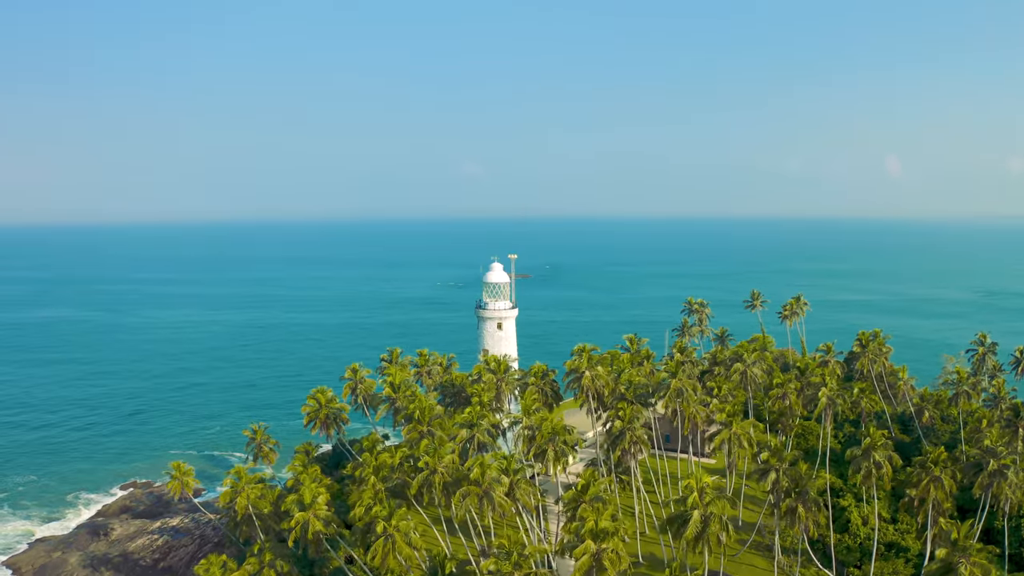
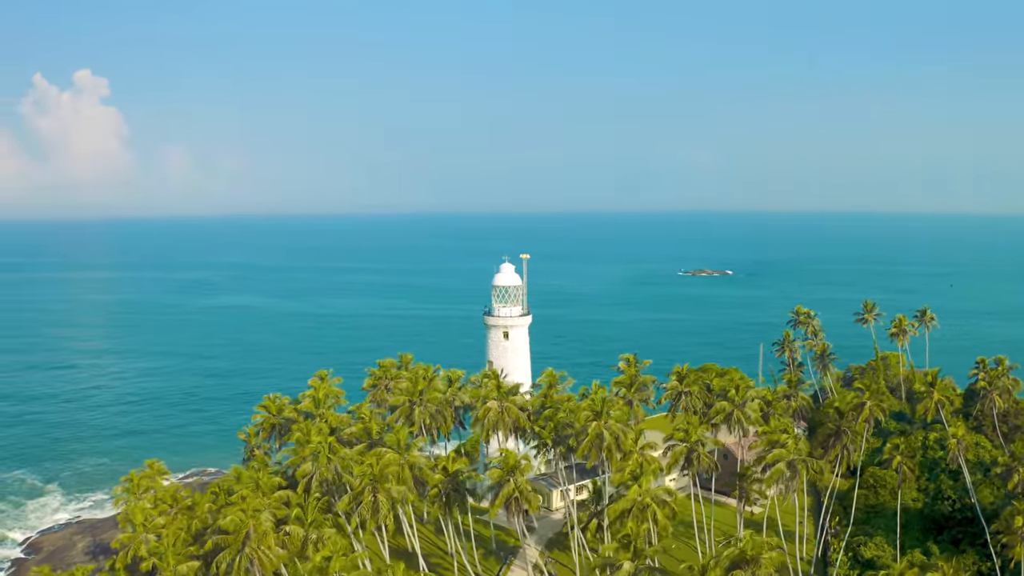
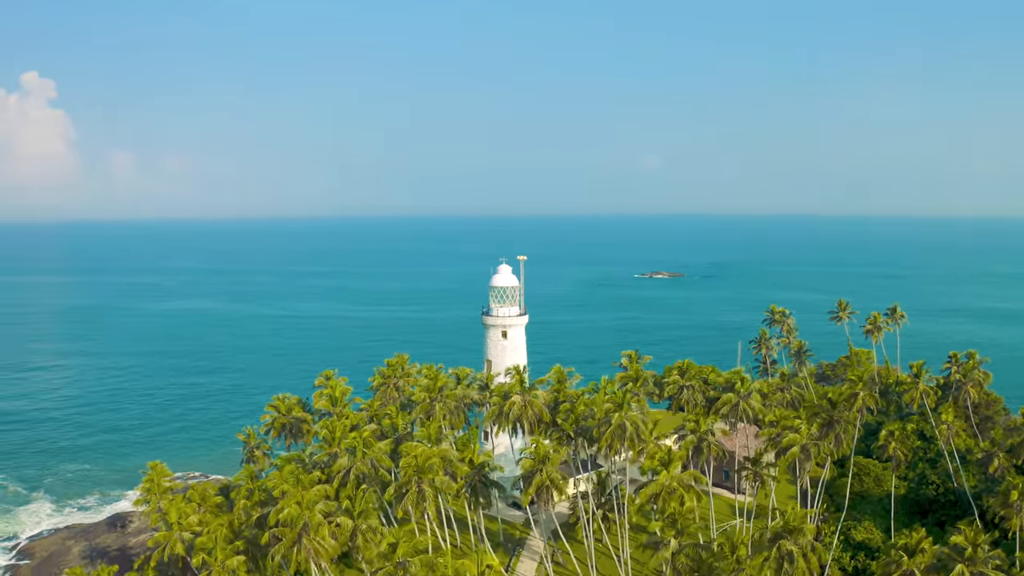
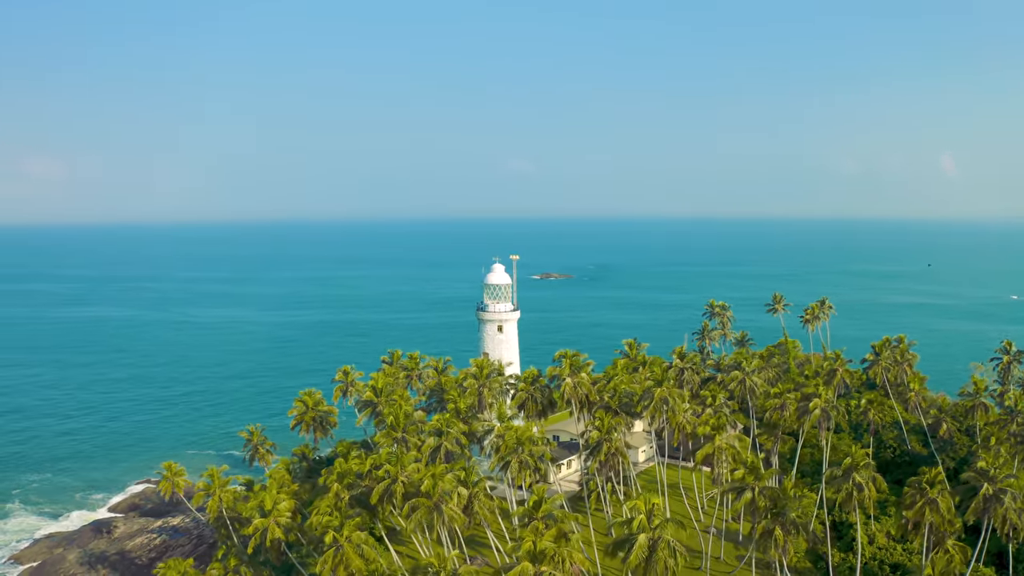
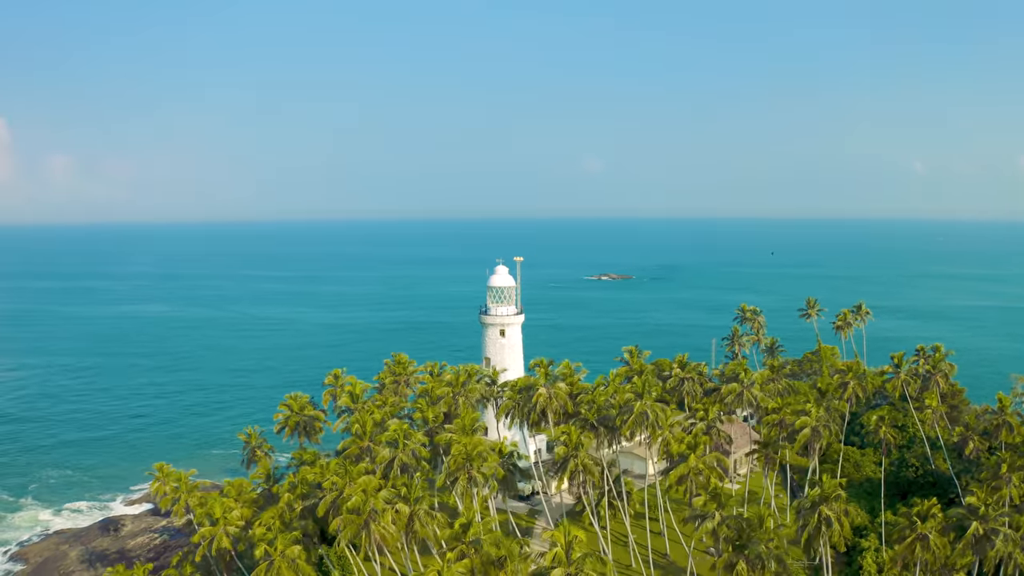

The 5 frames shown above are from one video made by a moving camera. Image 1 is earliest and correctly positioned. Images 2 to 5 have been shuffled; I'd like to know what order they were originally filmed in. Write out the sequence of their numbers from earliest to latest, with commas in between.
4, 5, 3, 2
